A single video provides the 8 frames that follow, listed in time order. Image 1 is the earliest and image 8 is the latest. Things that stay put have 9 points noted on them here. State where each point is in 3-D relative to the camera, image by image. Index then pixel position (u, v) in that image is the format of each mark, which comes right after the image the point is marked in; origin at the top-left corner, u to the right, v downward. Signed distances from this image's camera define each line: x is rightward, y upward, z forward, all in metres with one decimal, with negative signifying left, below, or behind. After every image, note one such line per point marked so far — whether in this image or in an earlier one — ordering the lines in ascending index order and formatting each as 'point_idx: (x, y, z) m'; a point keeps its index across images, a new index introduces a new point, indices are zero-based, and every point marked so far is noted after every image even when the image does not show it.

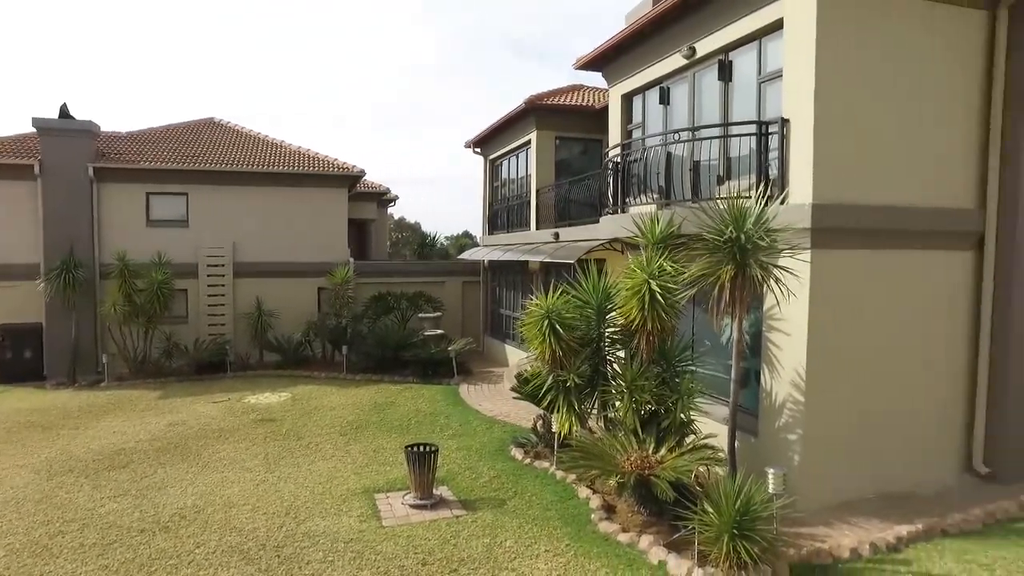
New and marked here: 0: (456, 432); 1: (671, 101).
0: (-0.9, -2.4, +11.6) m
1: (+2.5, +2.9, +10.9) m
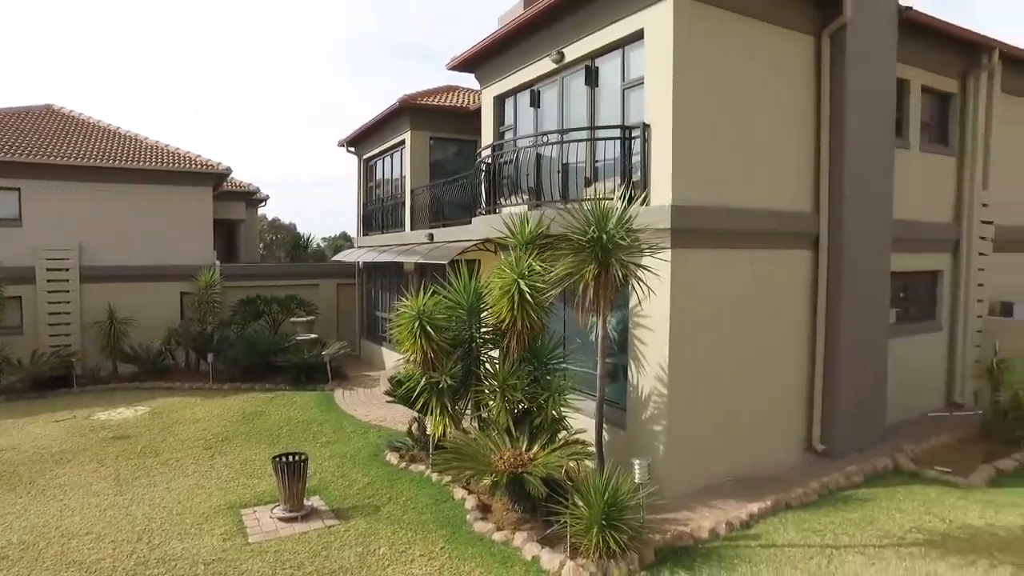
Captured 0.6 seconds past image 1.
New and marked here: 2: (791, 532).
0: (-3.0, -2.5, +11.2) m
1: (+0.5, +3.0, +11.1) m
2: (+3.0, -2.6, +7.4) m
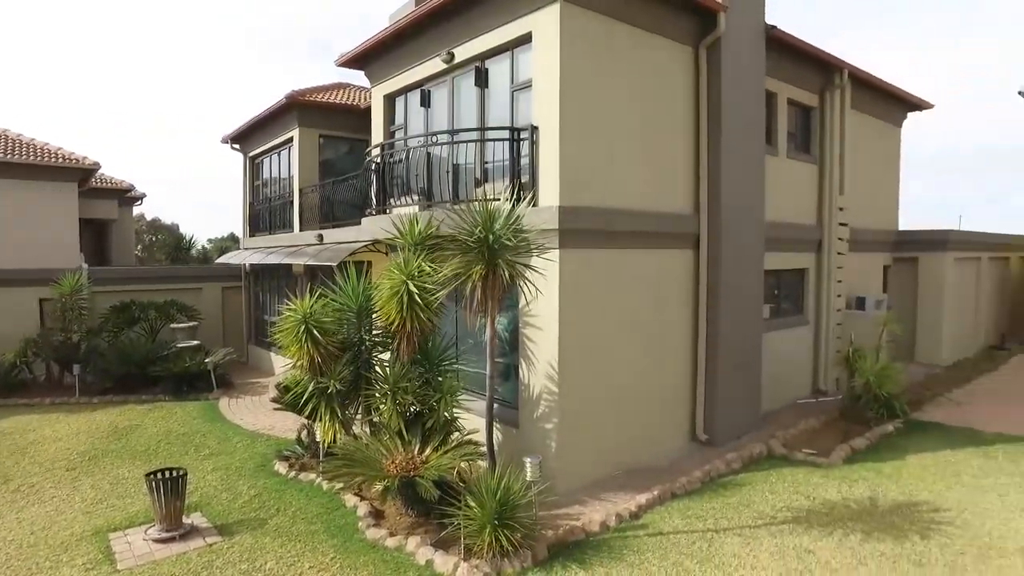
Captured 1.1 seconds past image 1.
0: (-4.6, -2.5, +10.6) m
1: (-1.3, +2.9, +11.0) m
2: (+1.8, -2.6, +7.7) m
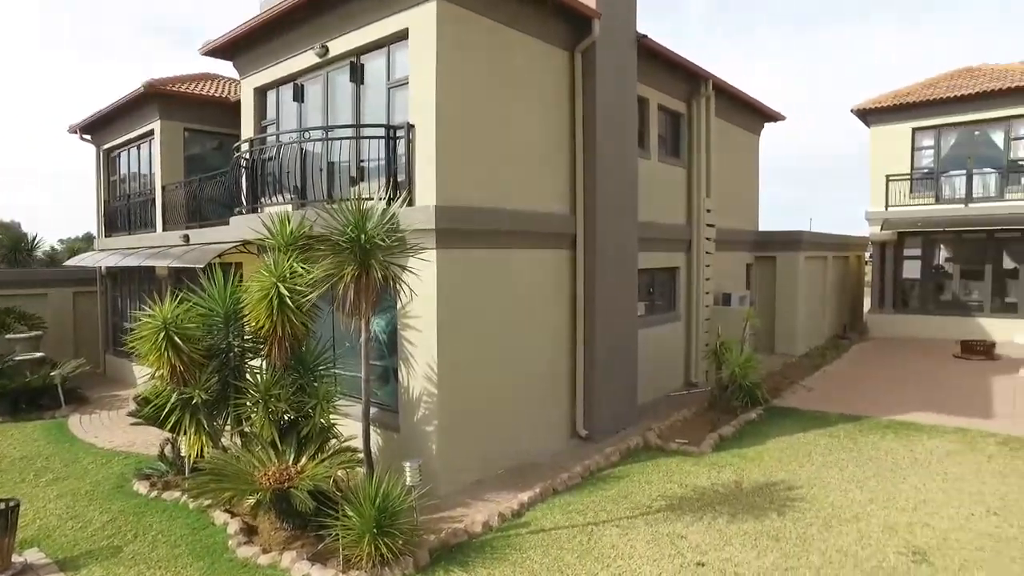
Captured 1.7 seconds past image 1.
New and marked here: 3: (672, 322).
0: (-6.3, -2.6, +9.6) m
1: (-3.2, +2.9, +10.6) m
2: (+0.5, -2.6, +7.9) m
3: (+3.2, -0.7, +14.0) m
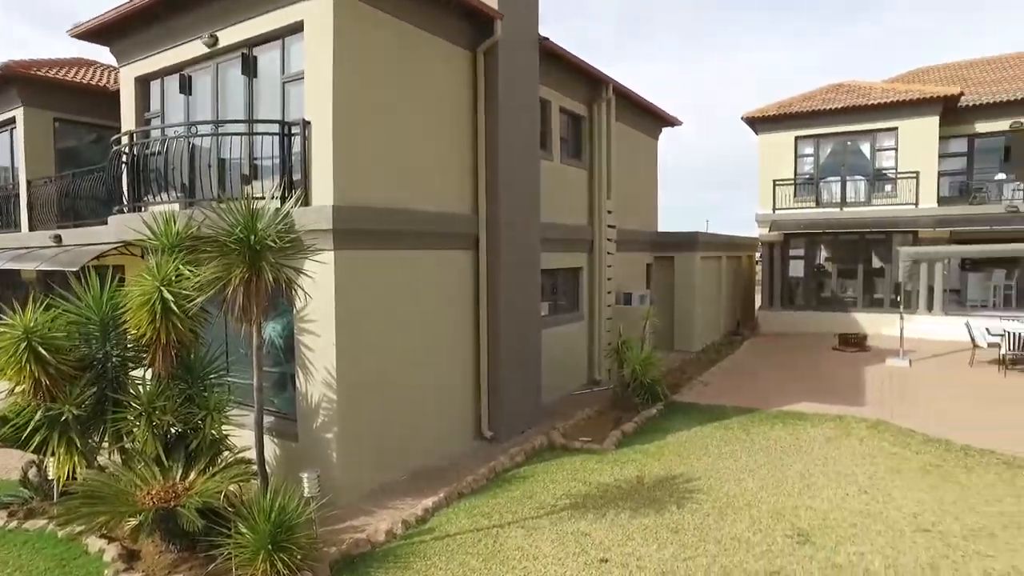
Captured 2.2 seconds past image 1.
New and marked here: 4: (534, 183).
0: (-7.6, -2.7, +8.6) m
1: (-4.6, +2.8, +10.0) m
2: (-0.6, -2.6, +7.8) m
3: (+1.3, -0.7, +14.2) m
4: (+0.4, +1.7, +11.4) m
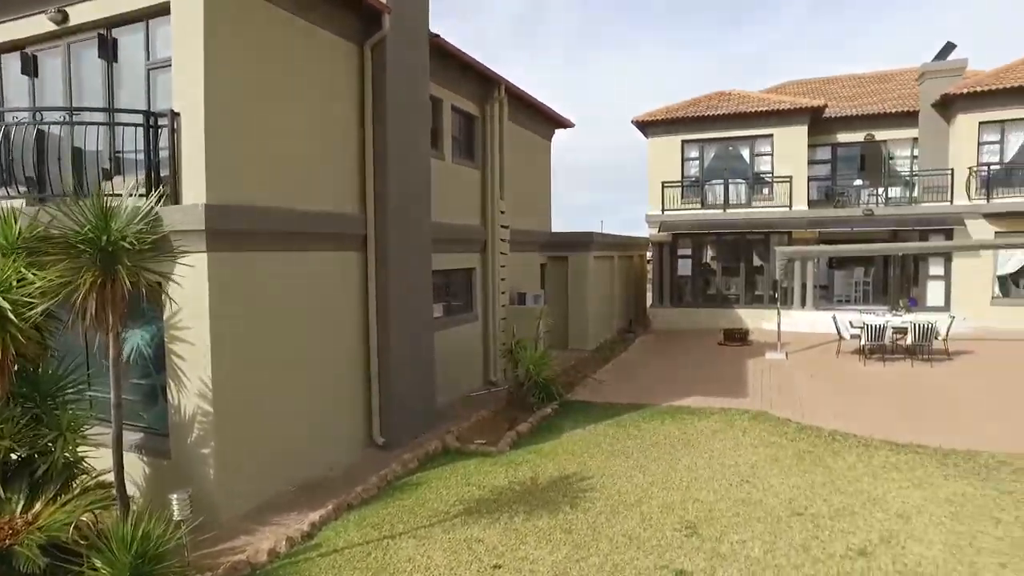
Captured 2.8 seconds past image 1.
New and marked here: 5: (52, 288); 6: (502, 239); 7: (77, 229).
0: (-8.8, -2.8, +7.3) m
1: (-6.2, +2.8, +9.0) m
2: (-1.7, -2.6, +7.4) m
3: (-0.8, -0.7, +14.1) m
4: (-1.4, +1.7, +11.1) m
5: (-3.9, 0.0, +5.8) m
6: (-0.2, +1.1, +15.2) m
7: (-3.6, +0.5, +5.8) m
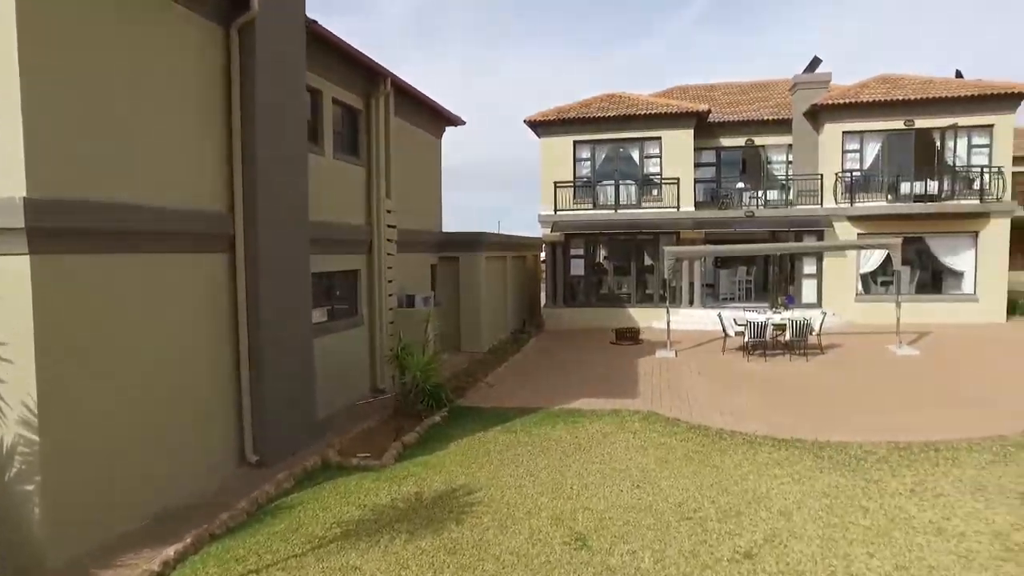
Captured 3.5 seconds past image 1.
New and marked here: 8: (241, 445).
0: (-9.9, -2.9, +5.4) m
1: (-7.6, +2.7, +7.6) m
2: (-2.9, -2.7, +6.6) m
3: (-3.0, -0.7, +13.3) m
4: (-3.1, +1.6, +10.3) m
5: (-4.8, -0.1, +4.7) m
6: (-2.6, +1.0, +14.6) m
7: (-4.5, +0.4, +4.7) m
8: (-3.7, -2.2, +9.4) m
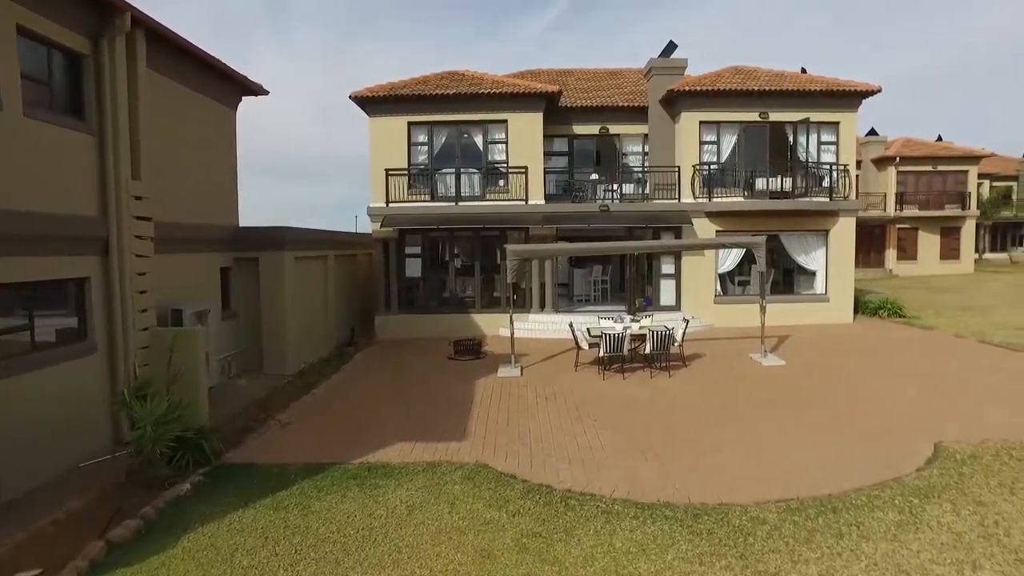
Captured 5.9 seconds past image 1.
0: (-11.2, -3.2, +0.4) m
1: (-9.4, +2.4, +2.9) m
2: (-4.6, -2.9, +3.0) m
3: (-6.0, -1.0, +9.5) m
4: (-5.6, +1.4, +6.5) m
5: (-6.1, -0.3, +0.7) m
6: (-5.8, +0.8, +10.8) m
7: (-5.8, +0.2, +0.8) m
8: (-5.9, -2.4, +5.5) m
